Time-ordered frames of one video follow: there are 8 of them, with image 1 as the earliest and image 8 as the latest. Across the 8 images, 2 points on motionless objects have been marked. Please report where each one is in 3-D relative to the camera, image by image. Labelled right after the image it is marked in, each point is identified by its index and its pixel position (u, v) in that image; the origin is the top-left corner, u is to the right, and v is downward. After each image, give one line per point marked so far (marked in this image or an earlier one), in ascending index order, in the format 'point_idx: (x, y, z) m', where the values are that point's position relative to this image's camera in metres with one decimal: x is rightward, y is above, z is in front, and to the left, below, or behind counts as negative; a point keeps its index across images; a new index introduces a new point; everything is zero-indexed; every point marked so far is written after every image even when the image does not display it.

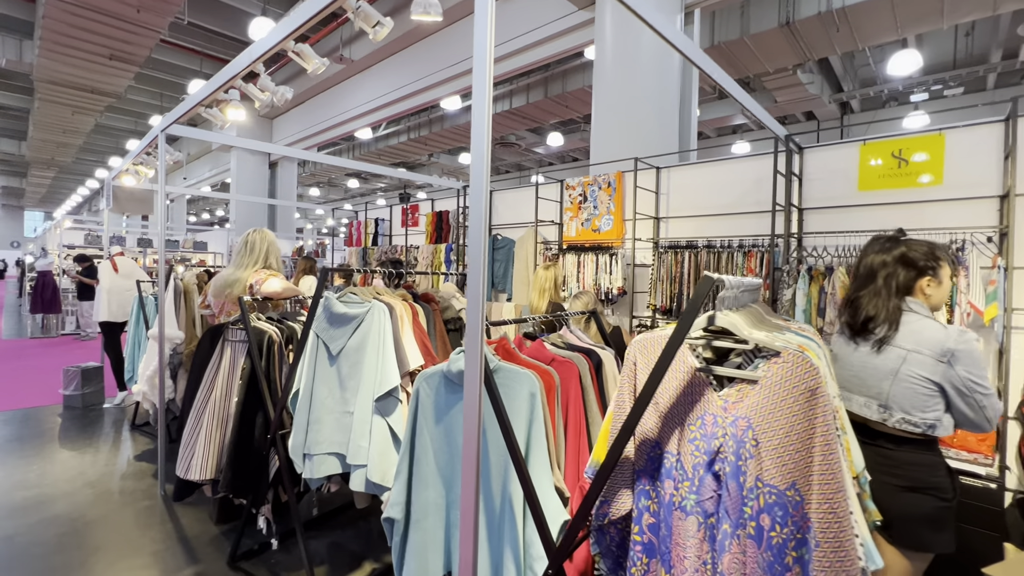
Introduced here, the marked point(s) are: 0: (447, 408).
0: (-0.2, -0.4, +1.6) m
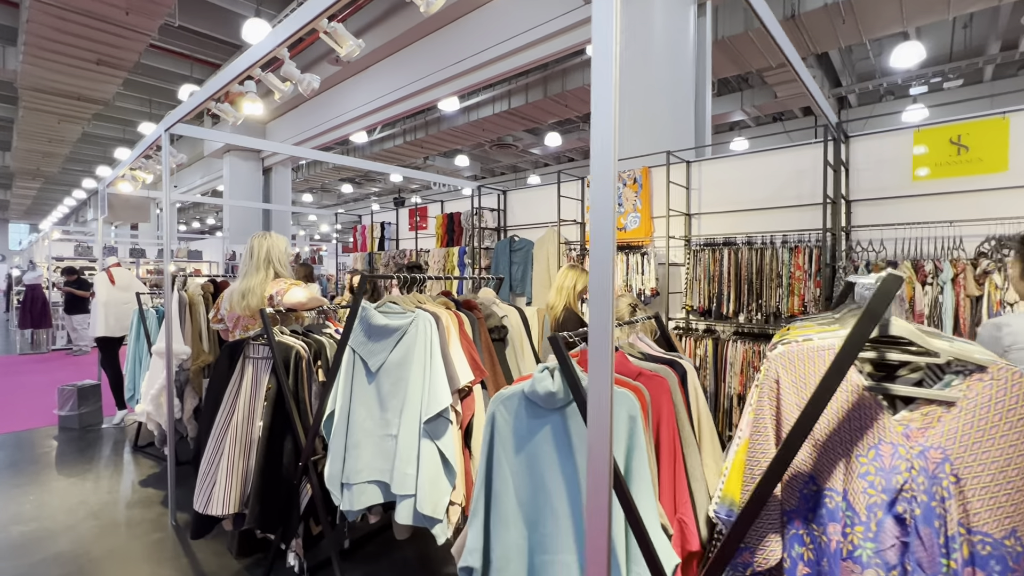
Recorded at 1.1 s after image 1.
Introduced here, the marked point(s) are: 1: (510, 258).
0: (0.0, -0.4, +1.4) m
1: (0.0, +0.3, +5.1) m
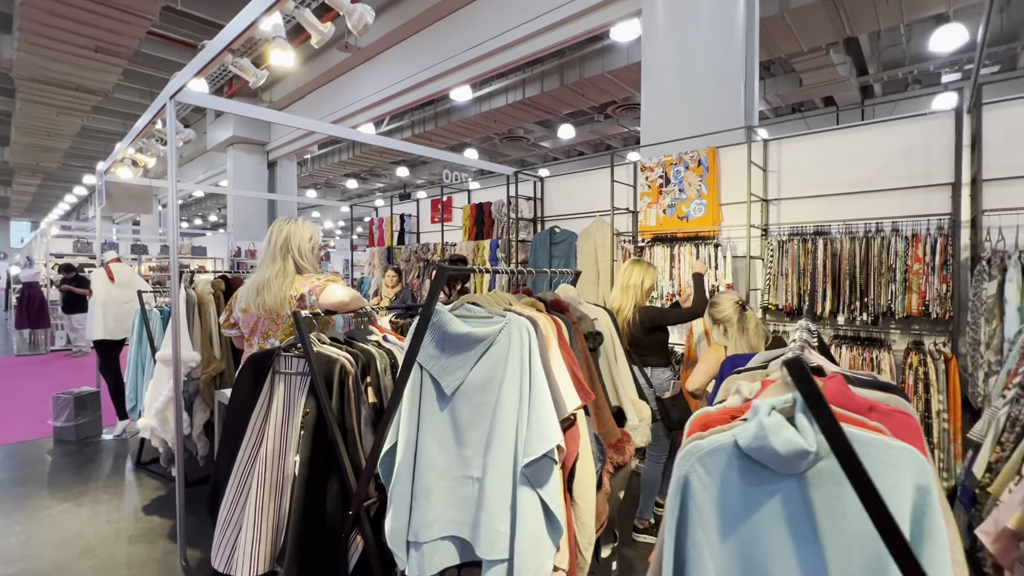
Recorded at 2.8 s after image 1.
0: (+0.4, -0.4, +0.9) m
1: (+0.4, +0.4, +4.6) m
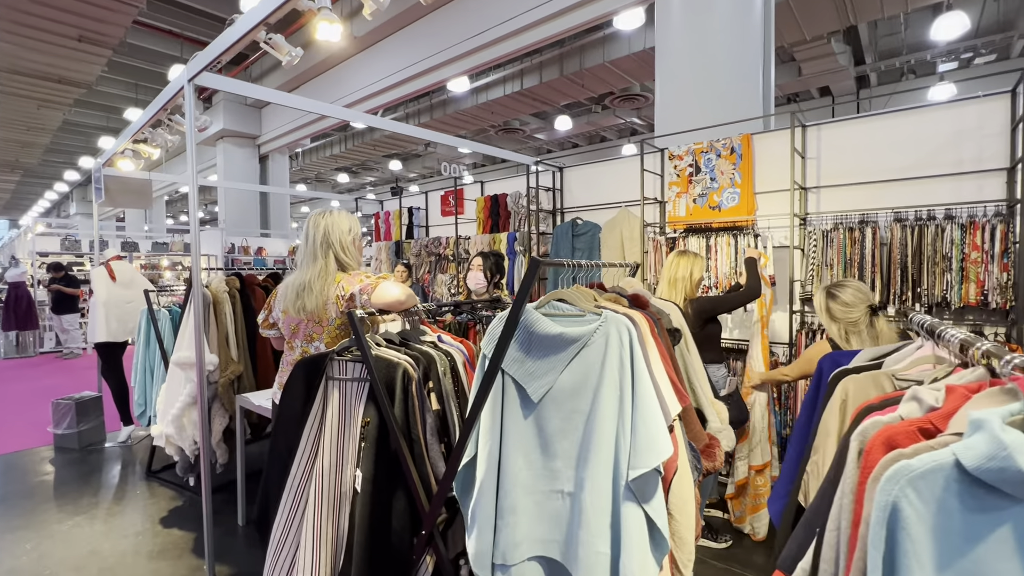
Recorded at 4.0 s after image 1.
0: (+0.7, -0.4, +0.8) m
1: (+0.6, +0.4, +4.5) m
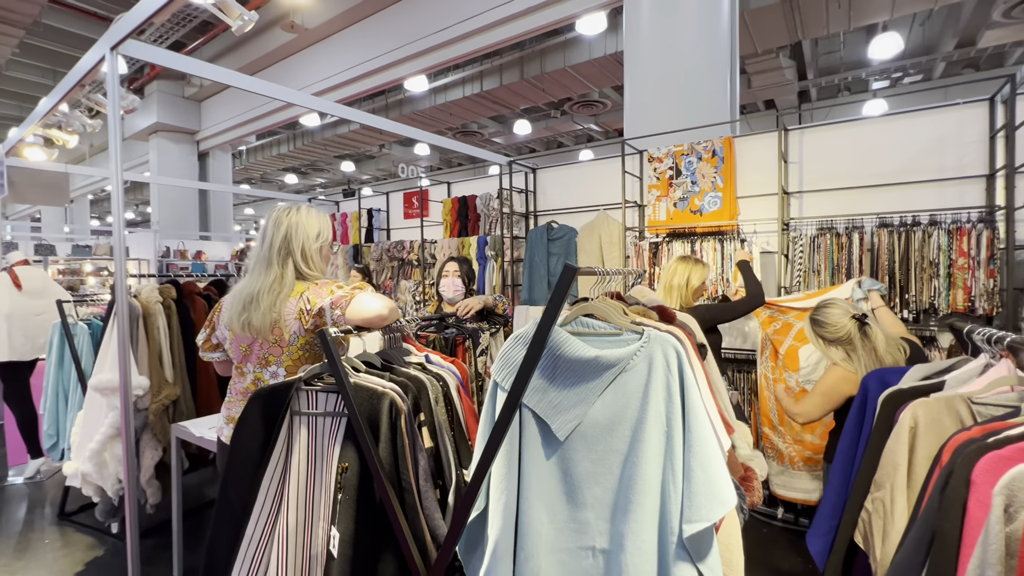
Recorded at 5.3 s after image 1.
0: (+0.8, -0.4, +0.6) m
1: (+0.3, +0.4, +4.3) m
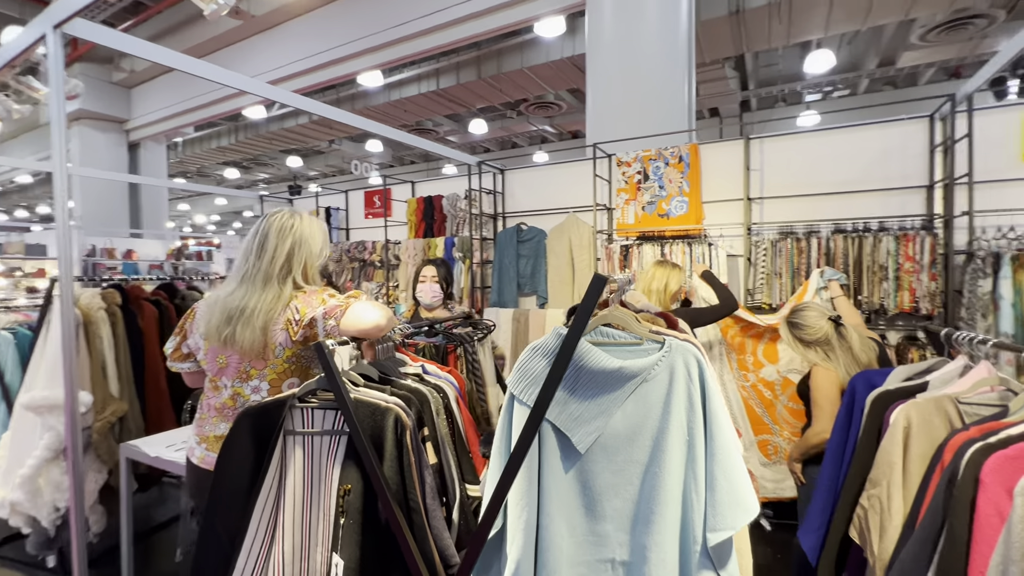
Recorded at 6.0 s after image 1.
0: (+0.9, -0.5, +0.6) m
1: (+0.1, +0.3, +4.3) m
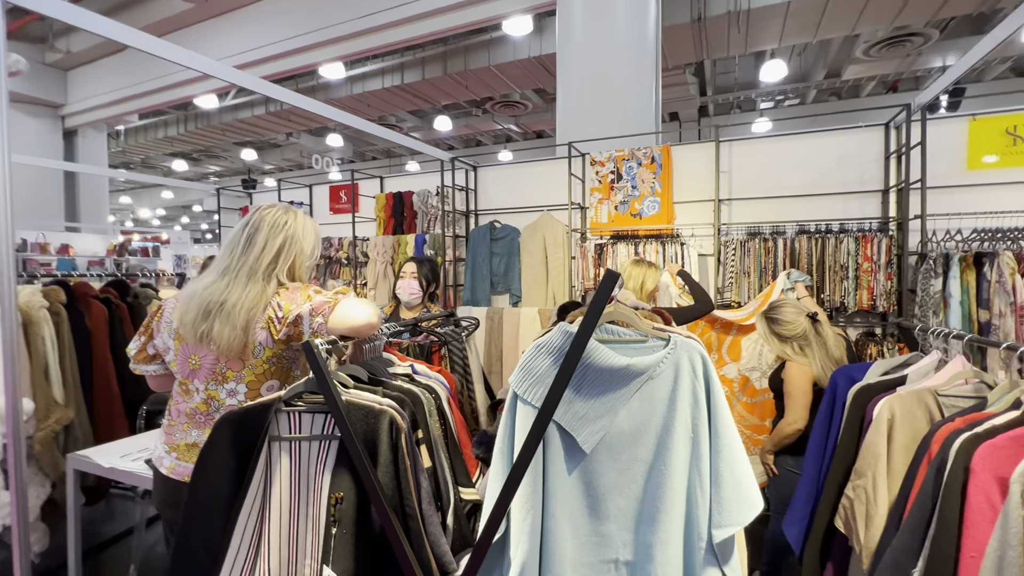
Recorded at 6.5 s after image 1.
0: (+1.0, -0.4, +0.7) m
1: (-0.2, +0.4, +4.2) m
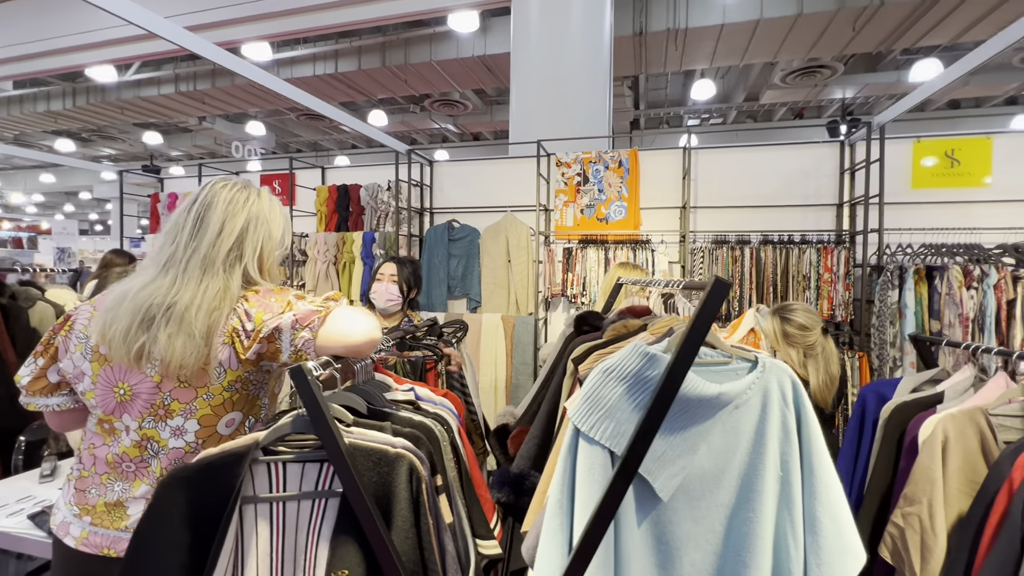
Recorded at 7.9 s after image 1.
0: (+1.2, -0.5, +0.6) m
1: (-0.5, +0.3, +3.9) m
